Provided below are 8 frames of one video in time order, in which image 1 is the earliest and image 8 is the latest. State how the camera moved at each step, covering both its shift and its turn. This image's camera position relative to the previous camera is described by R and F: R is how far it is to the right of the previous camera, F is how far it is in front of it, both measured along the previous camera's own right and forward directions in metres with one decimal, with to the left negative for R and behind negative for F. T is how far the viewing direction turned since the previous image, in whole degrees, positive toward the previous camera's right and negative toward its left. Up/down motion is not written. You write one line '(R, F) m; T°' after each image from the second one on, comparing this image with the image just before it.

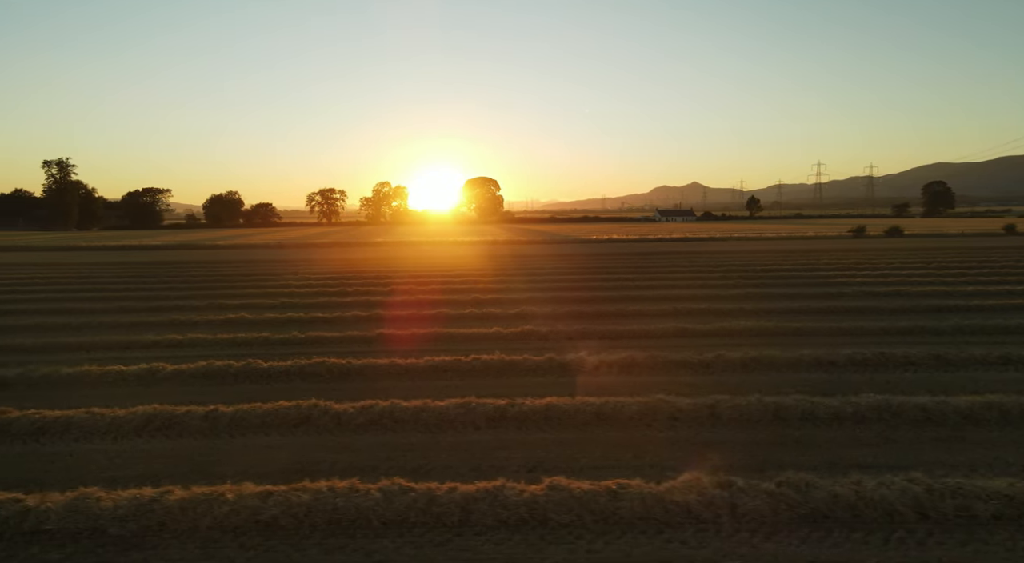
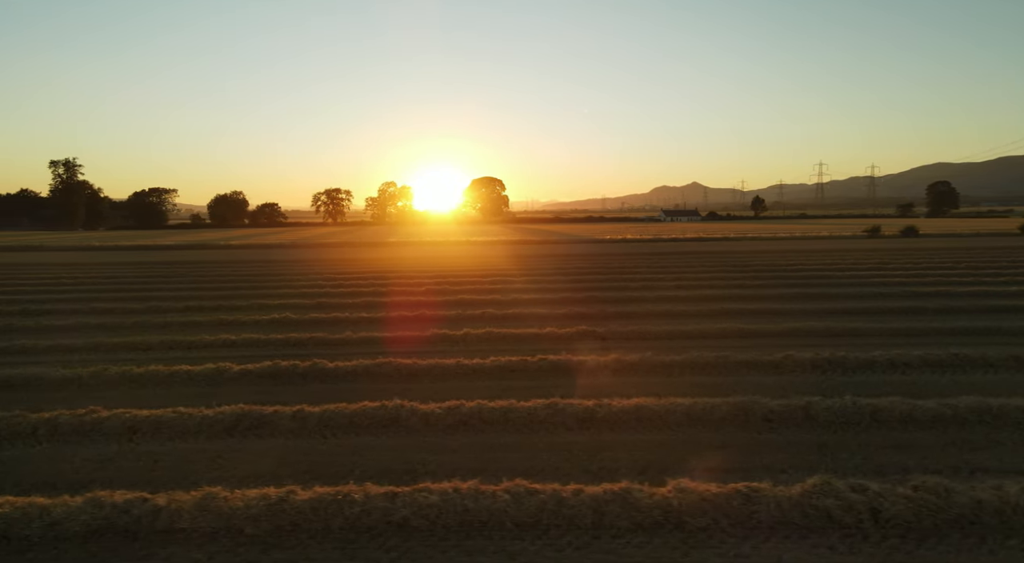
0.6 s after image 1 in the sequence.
(-0.8, 0.0) m; -1°
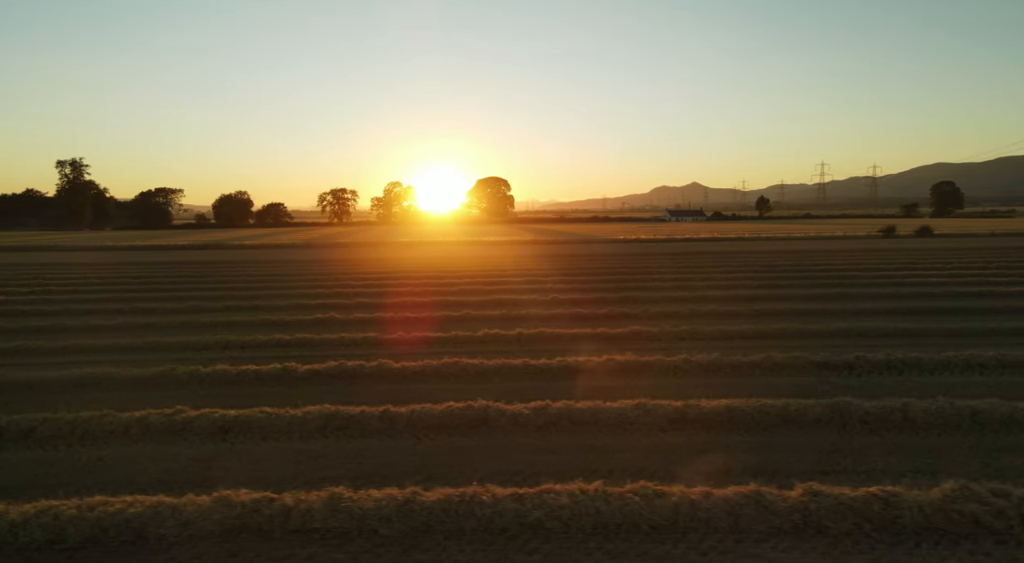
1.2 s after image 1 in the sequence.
(-0.8, 0.0) m; -1°
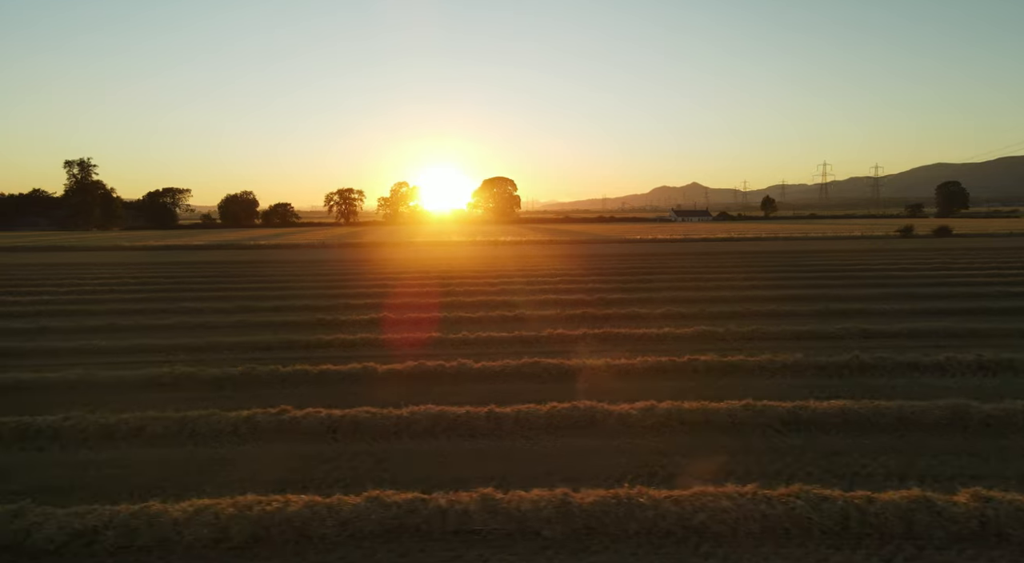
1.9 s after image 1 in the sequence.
(-0.9, +0.1) m; -1°
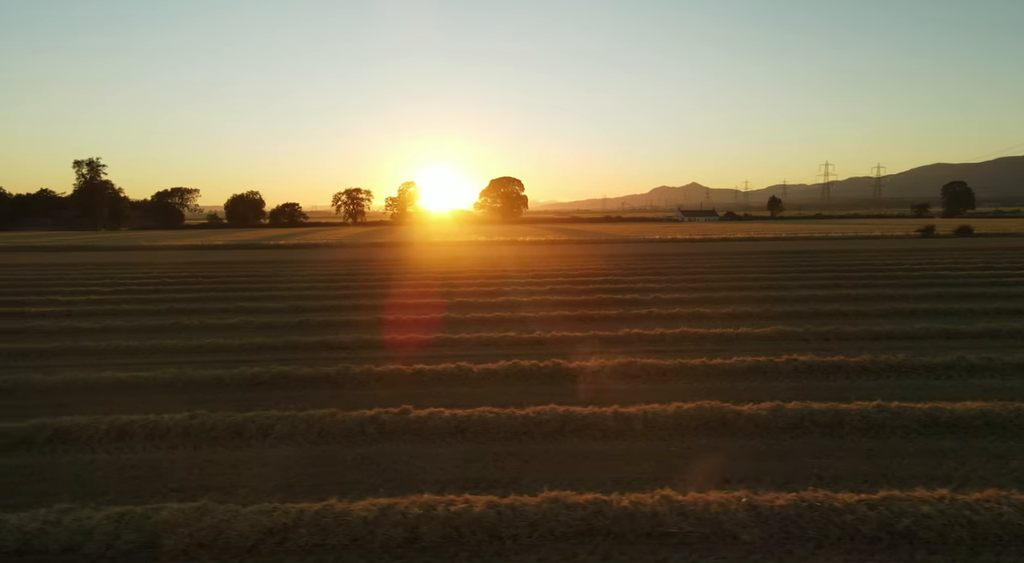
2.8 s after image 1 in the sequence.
(-1.1, +0.1) m; -2°
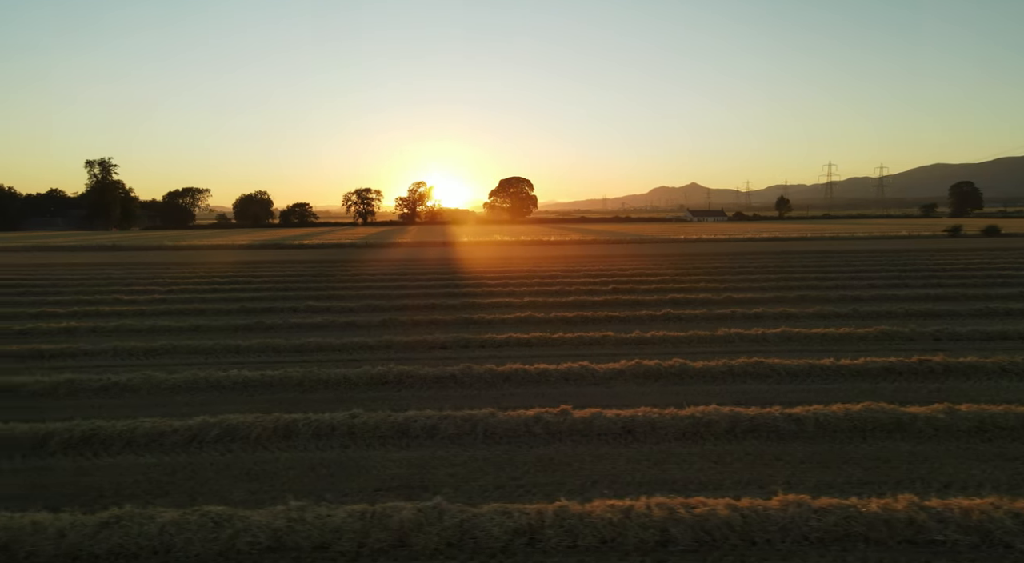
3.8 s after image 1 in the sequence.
(-1.4, +0.1) m; -2°
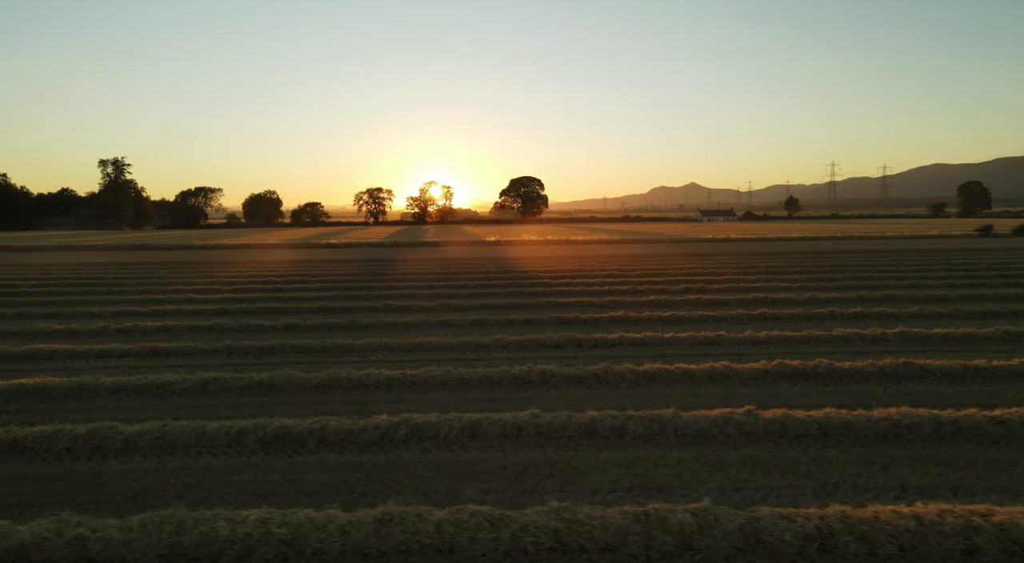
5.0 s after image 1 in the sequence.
(-1.6, +0.1) m; -2°
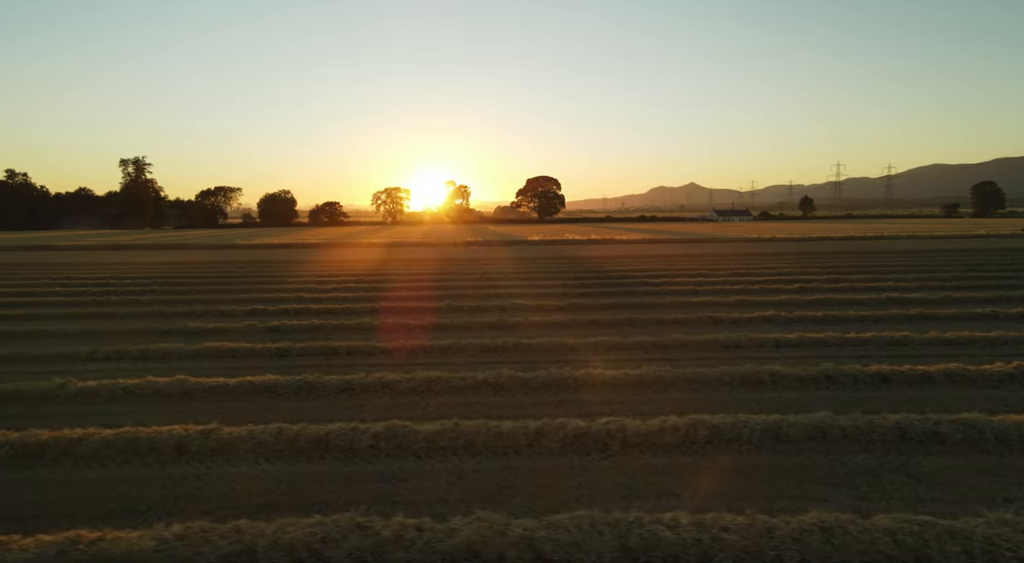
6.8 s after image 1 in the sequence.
(-2.5, 0.0) m; -4°
